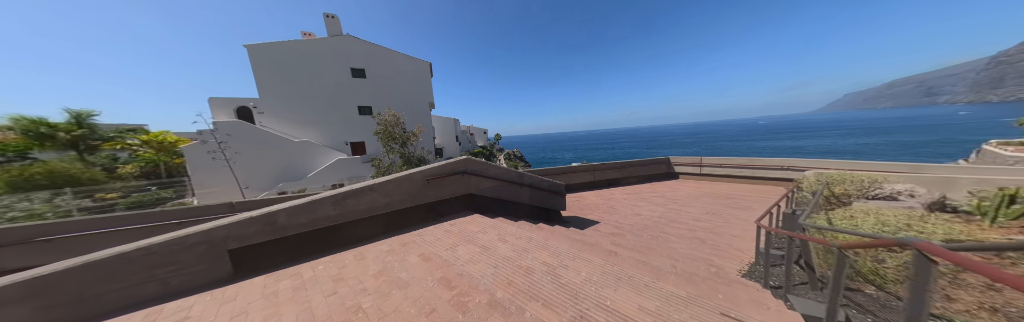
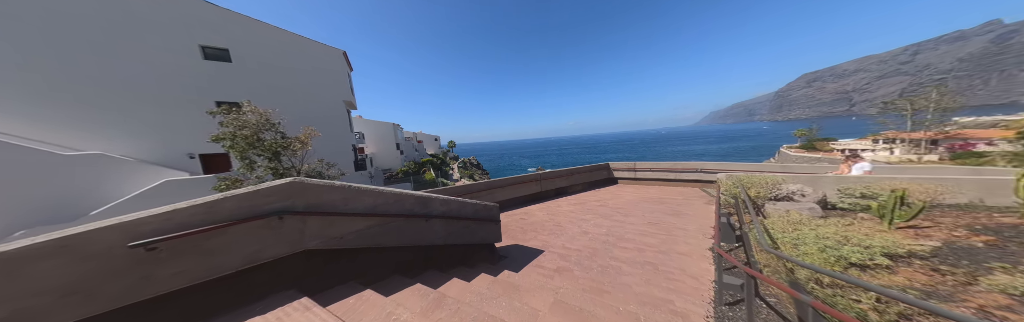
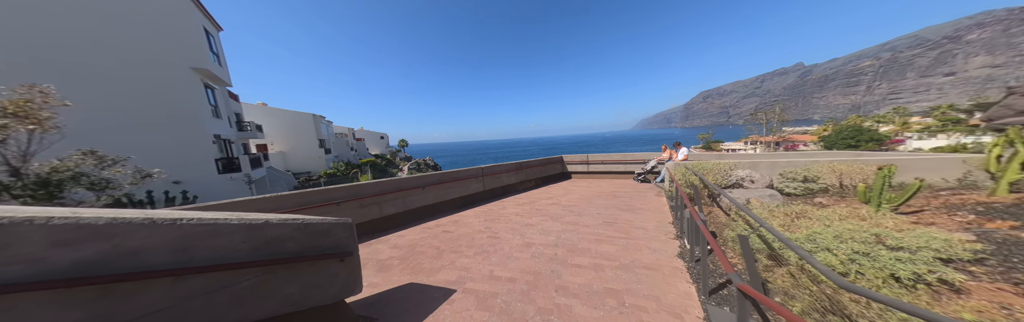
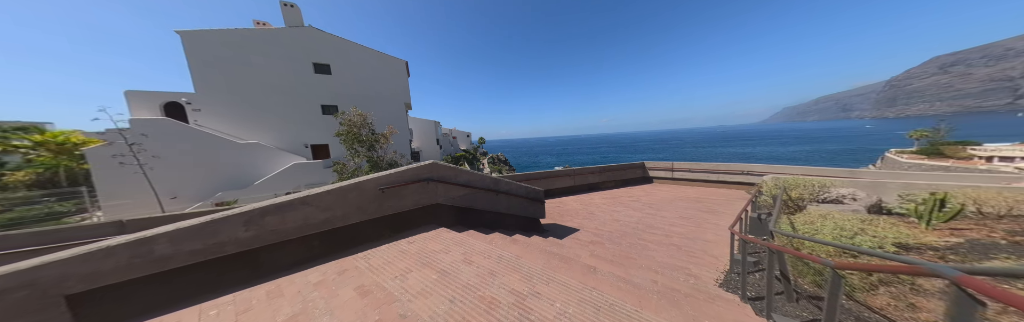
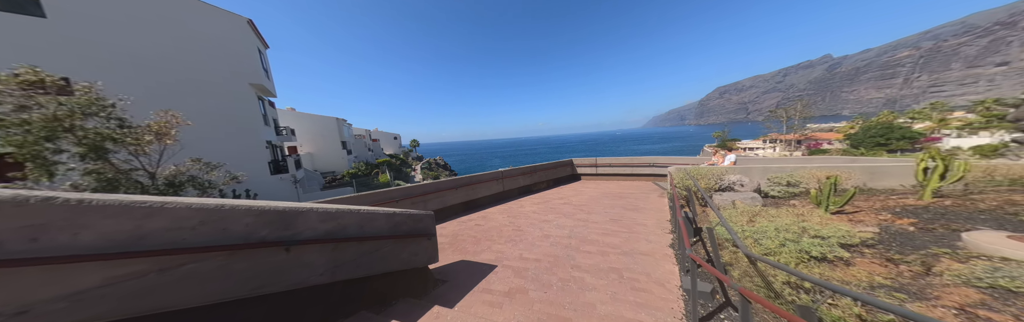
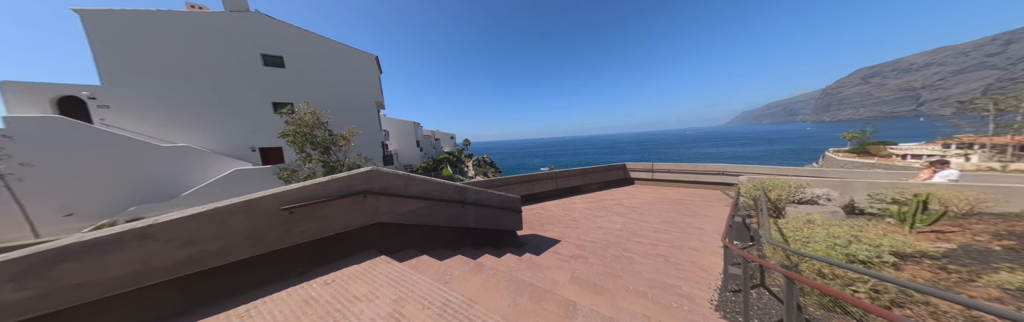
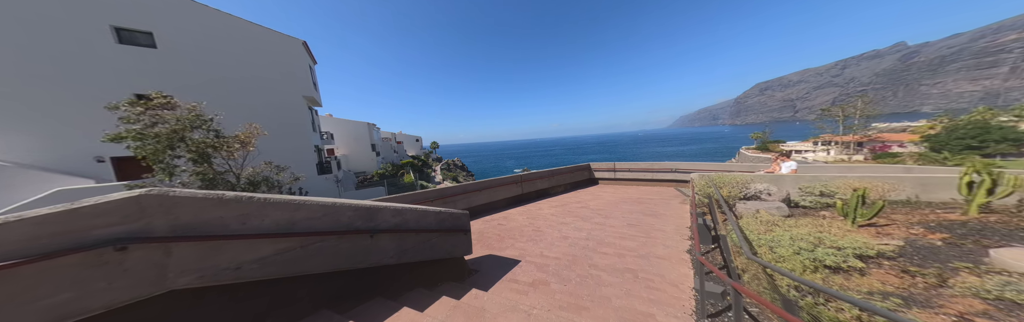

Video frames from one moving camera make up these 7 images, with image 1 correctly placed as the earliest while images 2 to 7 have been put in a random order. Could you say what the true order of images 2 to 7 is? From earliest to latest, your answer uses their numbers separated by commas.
4, 6, 2, 7, 5, 3
